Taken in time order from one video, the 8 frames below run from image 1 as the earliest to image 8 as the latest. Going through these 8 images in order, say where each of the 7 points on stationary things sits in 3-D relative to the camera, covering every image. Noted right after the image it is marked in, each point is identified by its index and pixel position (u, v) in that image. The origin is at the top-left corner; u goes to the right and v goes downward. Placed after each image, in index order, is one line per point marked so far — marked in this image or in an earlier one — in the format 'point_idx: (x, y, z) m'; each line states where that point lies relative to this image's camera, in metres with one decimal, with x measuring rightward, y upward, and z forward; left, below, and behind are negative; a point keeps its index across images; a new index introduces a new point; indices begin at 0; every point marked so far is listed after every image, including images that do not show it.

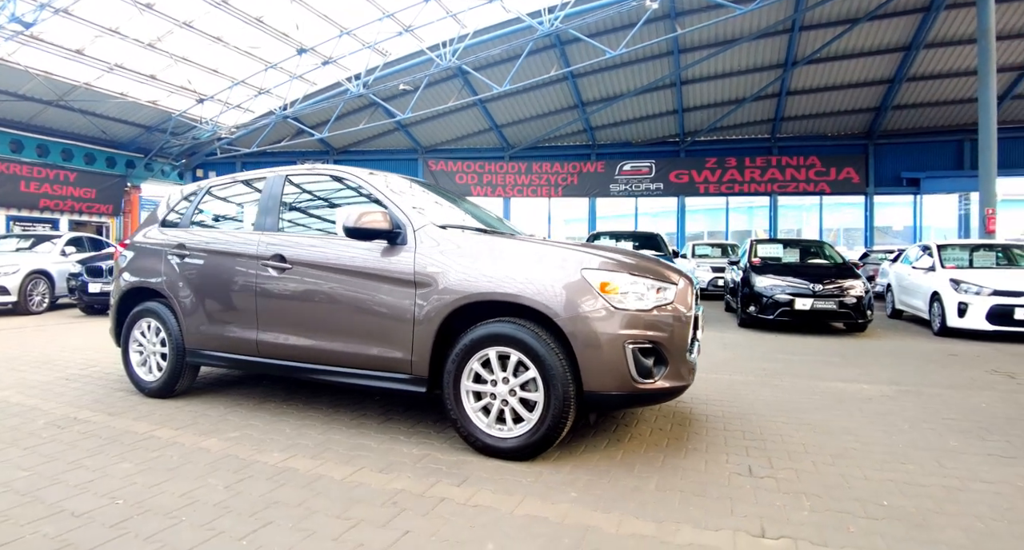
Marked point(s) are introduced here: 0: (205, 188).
0: (-2.5, +0.7, +4.3) m
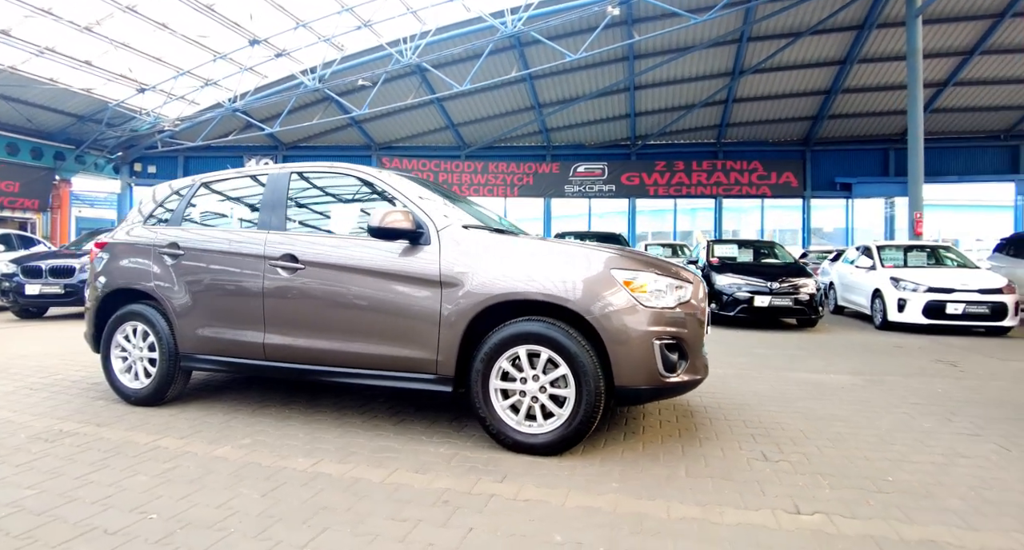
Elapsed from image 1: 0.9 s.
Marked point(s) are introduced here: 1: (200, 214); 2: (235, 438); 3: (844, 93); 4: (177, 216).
0: (-2.5, +0.7, +4.1) m
1: (-2.4, +0.5, +3.9) m
2: (-1.8, -1.0, +3.3) m
3: (+11.9, +6.6, +18.2) m
4: (-2.6, +0.5, +4.0) m
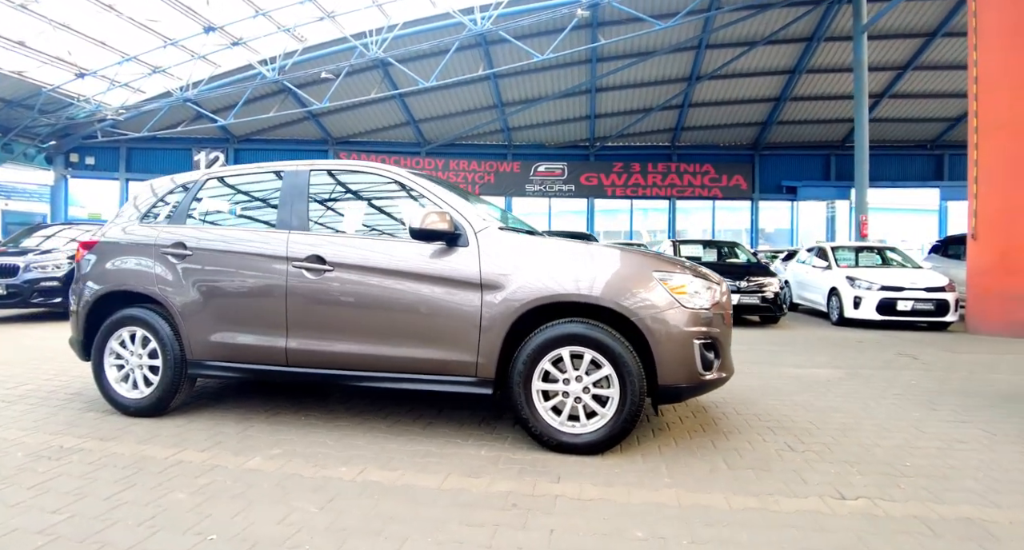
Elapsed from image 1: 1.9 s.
0: (-2.3, +0.7, +3.8) m
1: (-2.2, +0.5, +3.7) m
2: (-1.5, -1.1, +3.1) m
3: (+10.6, +6.7, +19.3) m
4: (-2.4, +0.5, +3.7) m
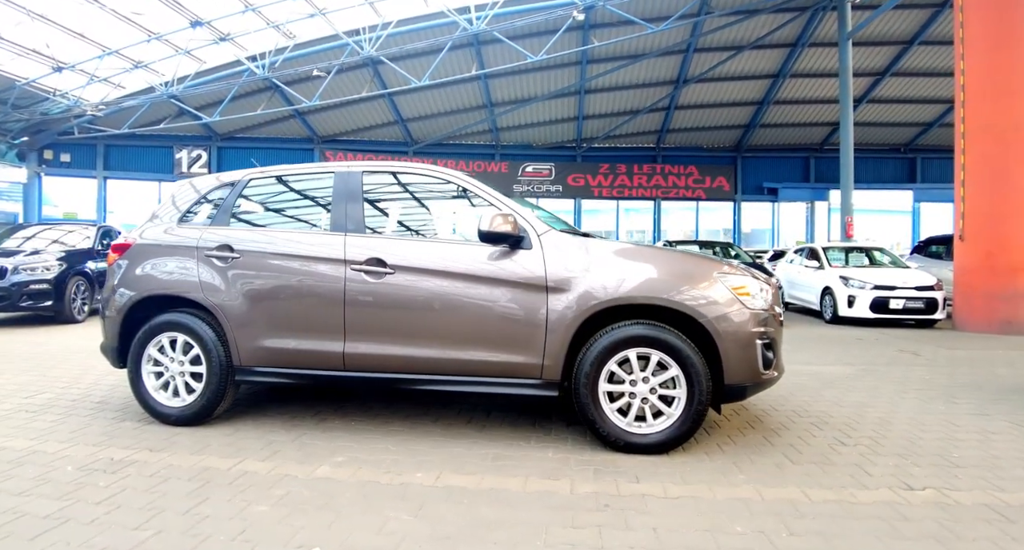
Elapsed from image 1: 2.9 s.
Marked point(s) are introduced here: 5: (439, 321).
0: (-2.0, +0.7, +3.7) m
1: (-1.8, +0.4, +3.6) m
2: (-1.1, -1.1, +3.1) m
3: (+10.2, +6.7, +19.8) m
4: (-2.0, +0.4, +3.6) m
5: (-0.5, -0.3, +3.2) m
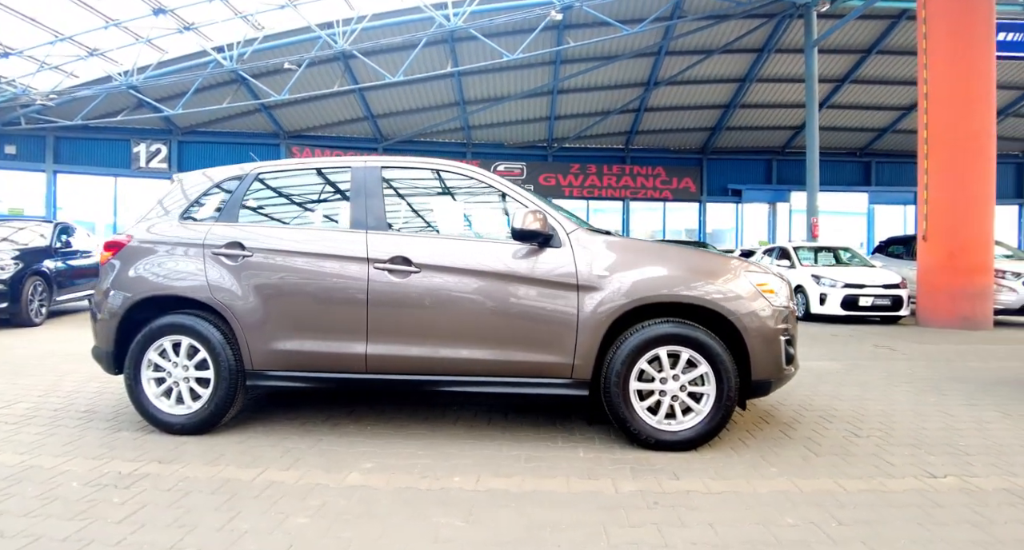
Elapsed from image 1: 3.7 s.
0: (-1.8, +0.7, +3.5) m
1: (-1.7, +0.5, +3.4) m
2: (-0.9, -1.1, +2.9) m
3: (+9.1, +6.8, +20.5) m
4: (-1.9, +0.4, +3.4) m
5: (-0.3, -0.3, +3.1) m
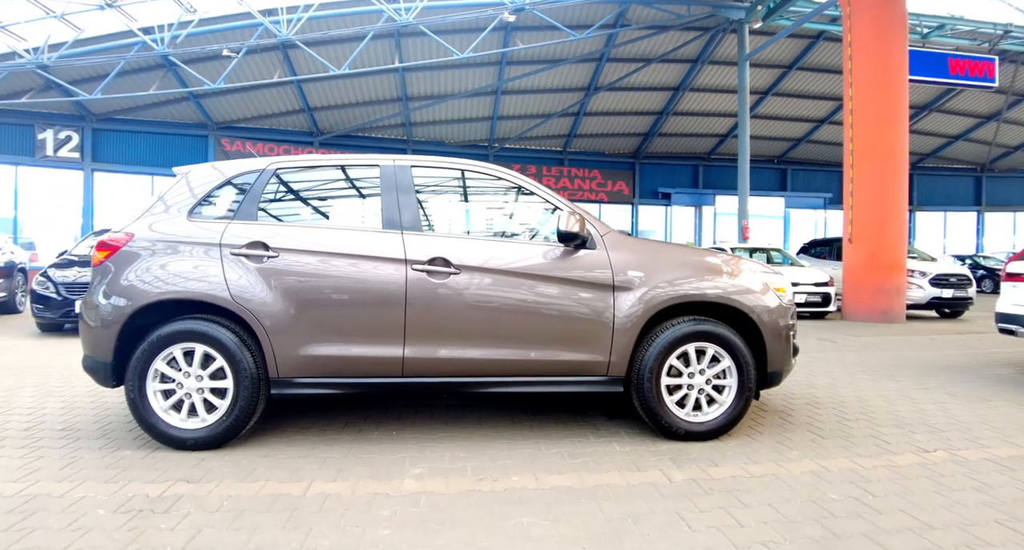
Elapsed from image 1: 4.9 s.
0: (-1.6, +0.7, +3.3) m
1: (-1.5, +0.4, +3.3) m
2: (-0.6, -1.1, +2.9) m
3: (+6.8, +6.8, +21.6) m
4: (-1.7, +0.4, +3.2) m
5: (0.0, -0.3, +3.2) m
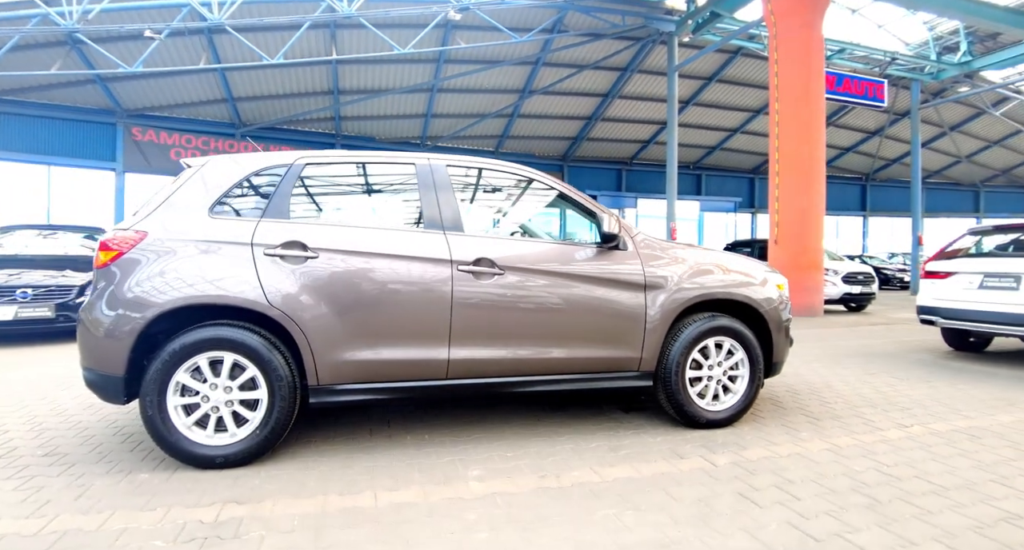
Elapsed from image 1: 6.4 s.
0: (-1.4, +0.7, +3.1) m
1: (-1.2, +0.4, +3.1) m
2: (-0.3, -1.1, +2.8) m
3: (+4.1, +6.9, +22.5) m
4: (-1.4, +0.4, +3.0) m
5: (+0.2, -0.3, +3.2) m
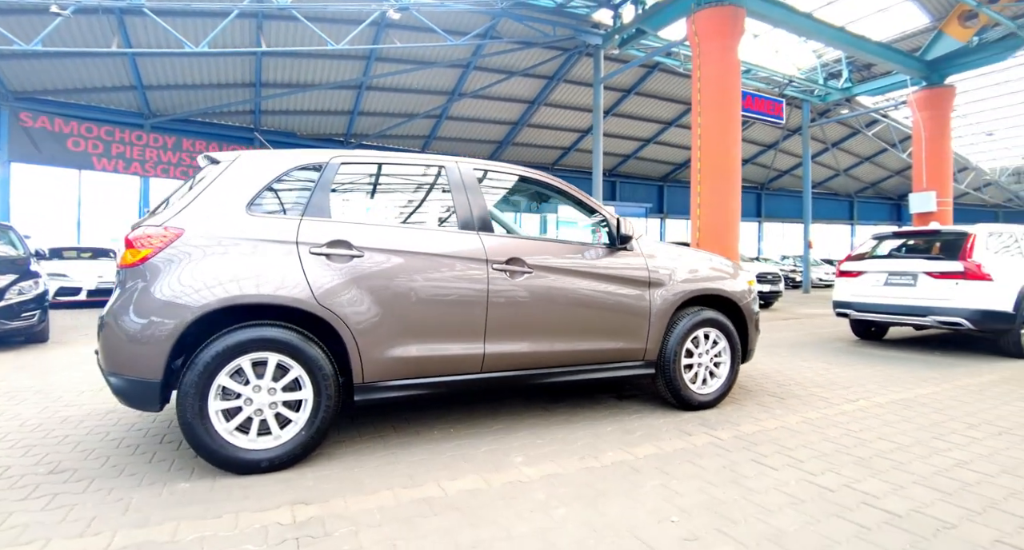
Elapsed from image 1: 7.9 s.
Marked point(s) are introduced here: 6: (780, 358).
0: (-1.2, +0.7, +3.2) m
1: (-1.0, +0.4, +3.1) m
2: (-0.1, -1.1, +3.0) m
3: (+1.1, +6.8, +23.1) m
4: (-1.2, +0.4, +3.0) m
5: (+0.4, -0.3, +3.5) m
6: (+3.4, -1.0, +6.4) m
